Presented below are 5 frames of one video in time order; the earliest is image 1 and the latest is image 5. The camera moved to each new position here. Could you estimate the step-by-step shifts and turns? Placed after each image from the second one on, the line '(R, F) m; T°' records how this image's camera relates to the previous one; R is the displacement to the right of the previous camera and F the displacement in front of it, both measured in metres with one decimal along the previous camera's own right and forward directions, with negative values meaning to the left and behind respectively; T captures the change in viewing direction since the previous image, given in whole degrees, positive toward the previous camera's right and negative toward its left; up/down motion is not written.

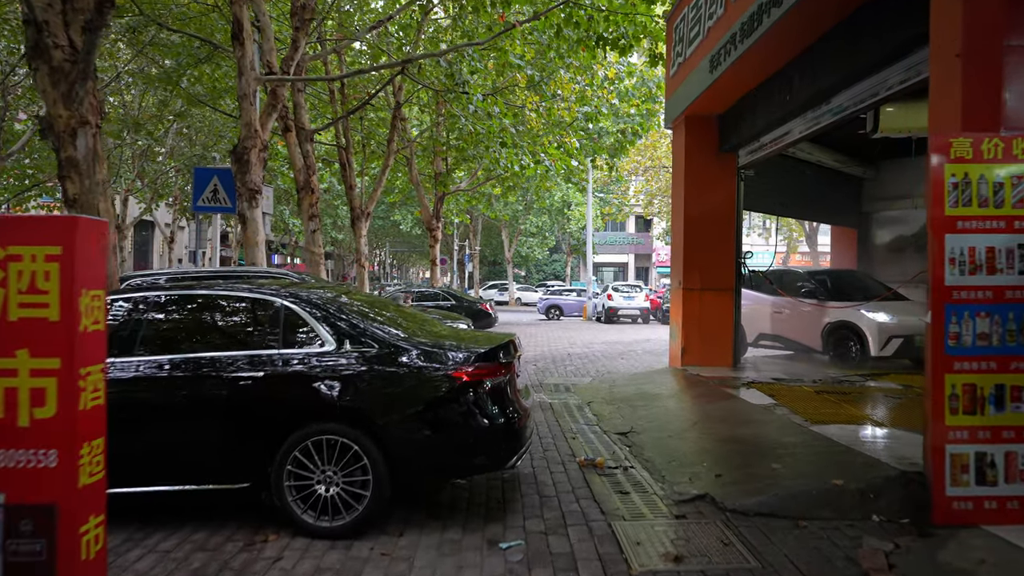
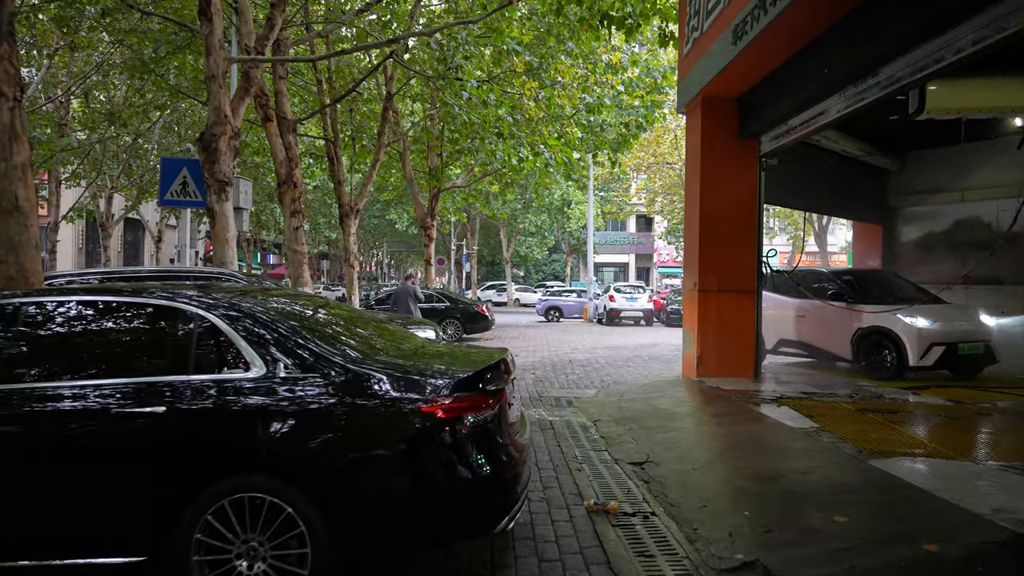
(0.0, +1.0) m; 0°
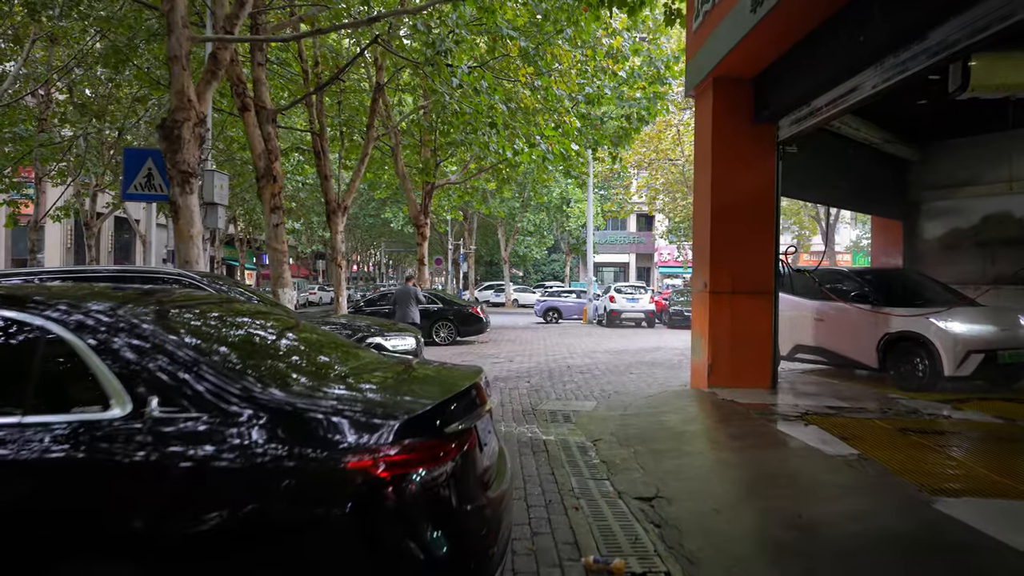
(+0.1, +0.8) m; 0°
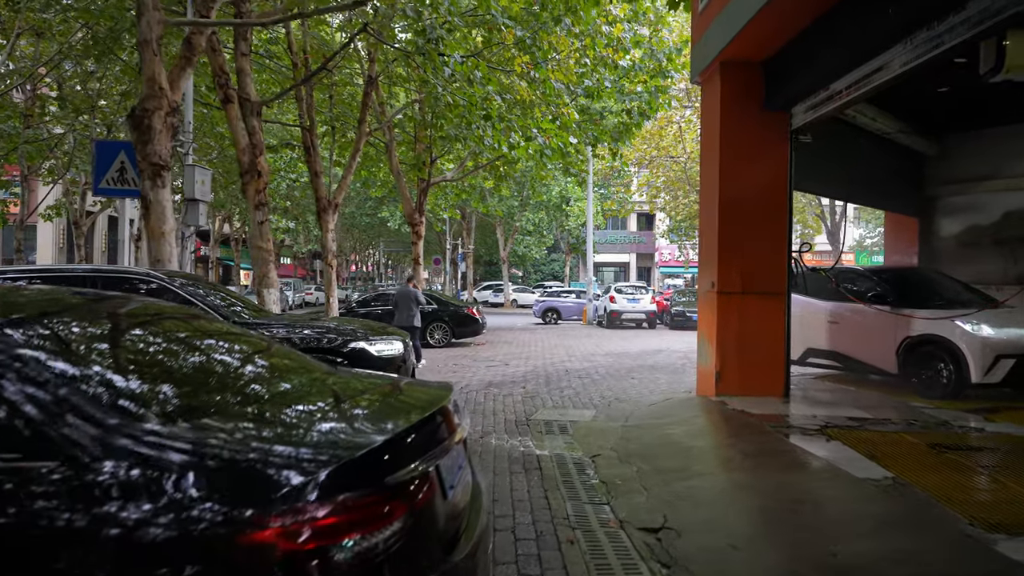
(+0.1, +0.6) m; 0°
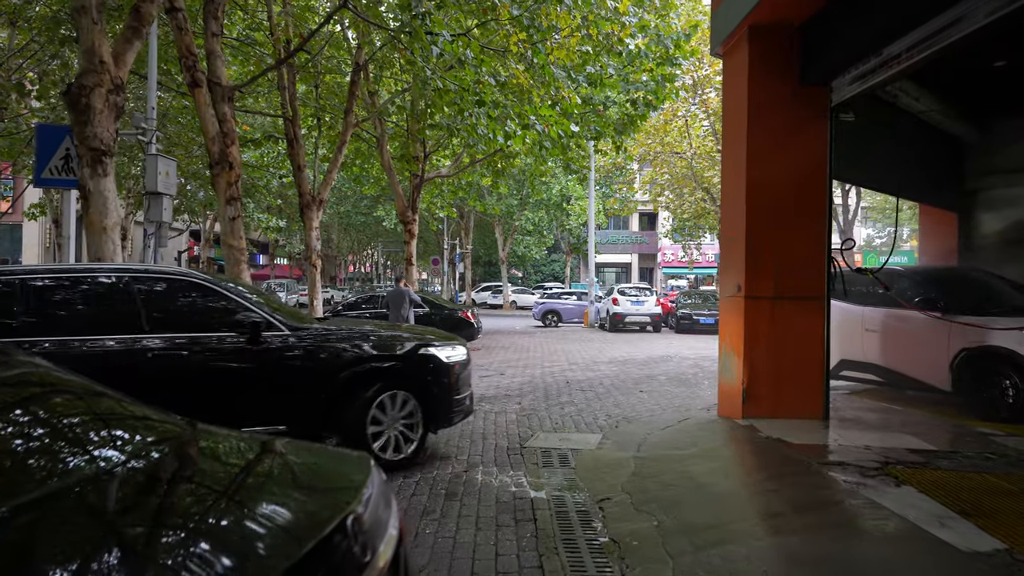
(+0.1, +1.0) m; 0°
